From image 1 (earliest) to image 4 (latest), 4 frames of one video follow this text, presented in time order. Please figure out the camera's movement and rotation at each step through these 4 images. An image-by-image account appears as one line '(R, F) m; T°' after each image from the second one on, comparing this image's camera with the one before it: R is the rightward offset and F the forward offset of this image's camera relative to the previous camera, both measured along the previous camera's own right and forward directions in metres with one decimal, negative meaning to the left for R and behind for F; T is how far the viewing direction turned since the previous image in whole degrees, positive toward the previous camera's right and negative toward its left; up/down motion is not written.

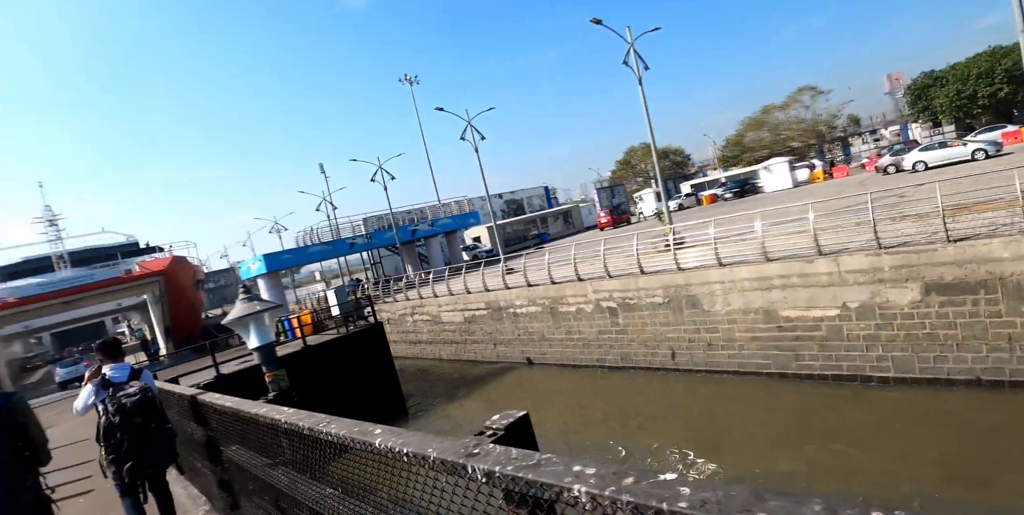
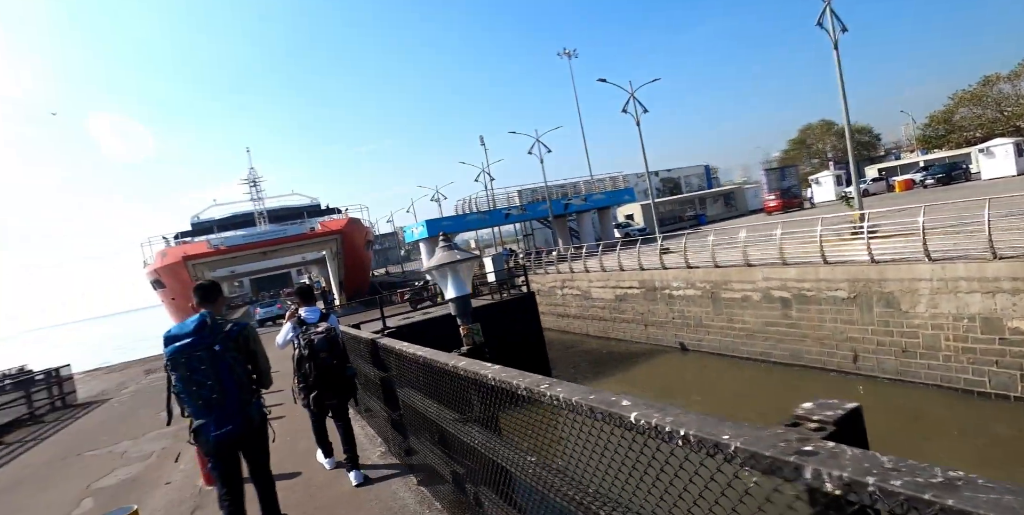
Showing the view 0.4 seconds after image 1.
(-1.2, +1.3) m; -16°
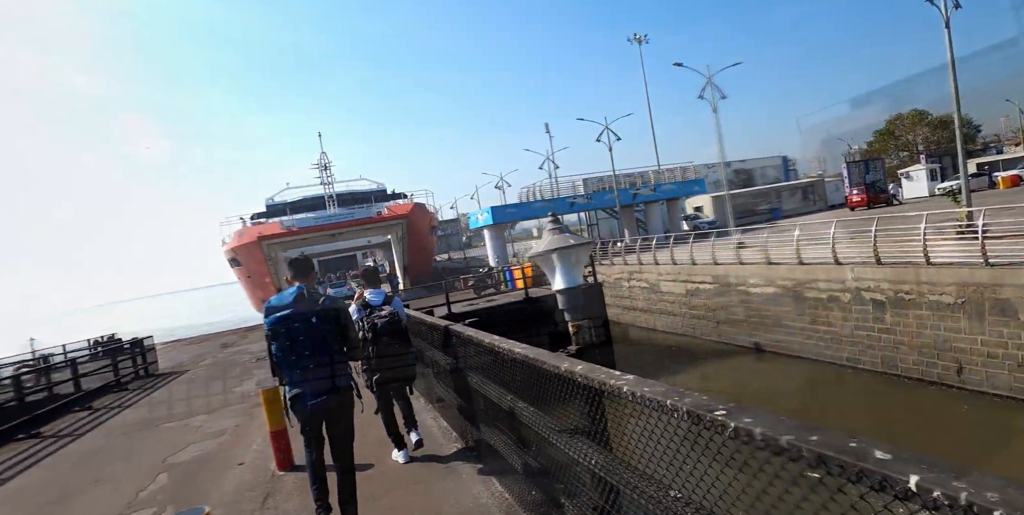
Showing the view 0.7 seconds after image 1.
(-0.6, +0.9) m; -7°
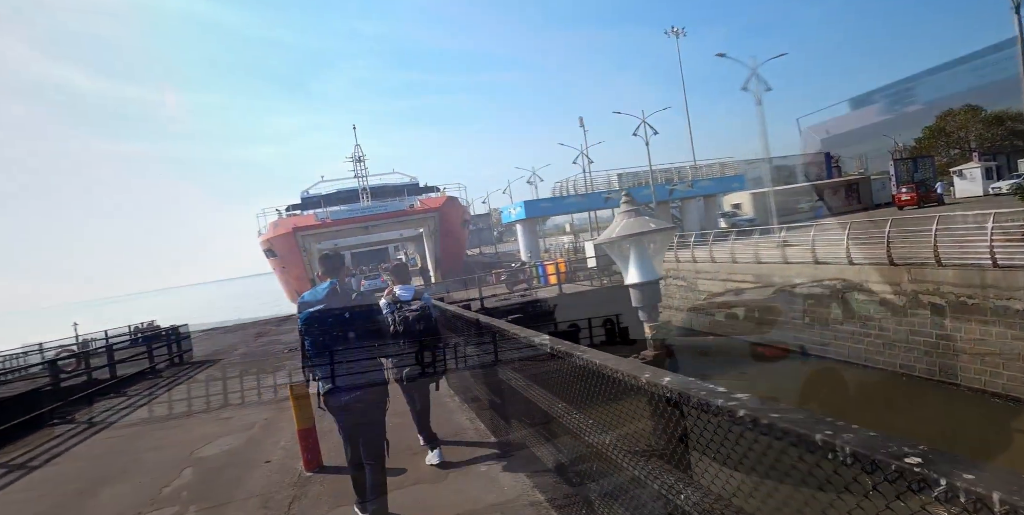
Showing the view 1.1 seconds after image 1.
(-0.2, +0.6) m; -3°
